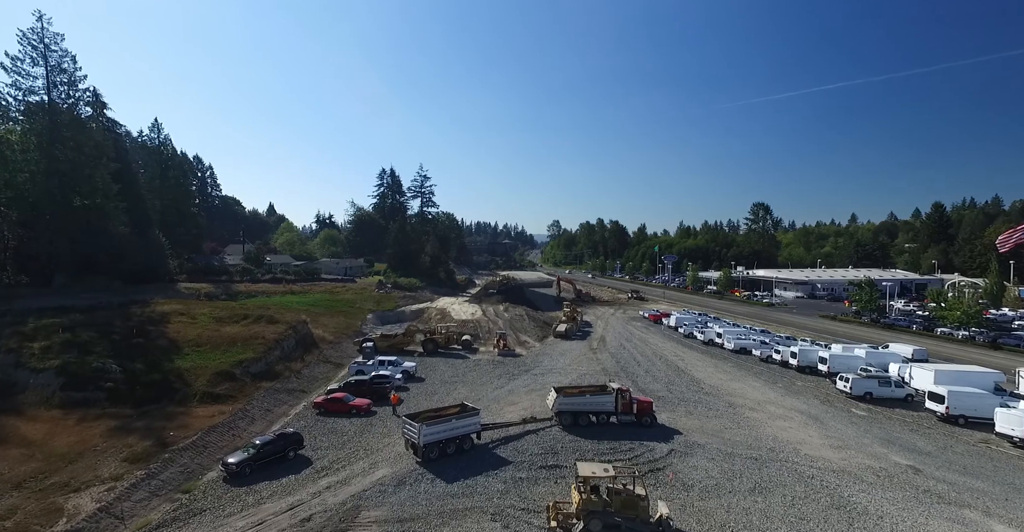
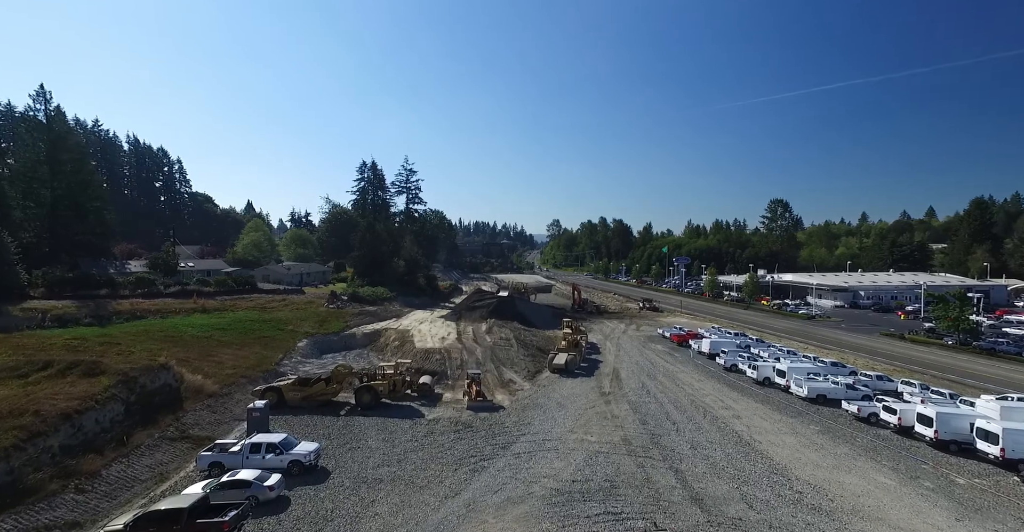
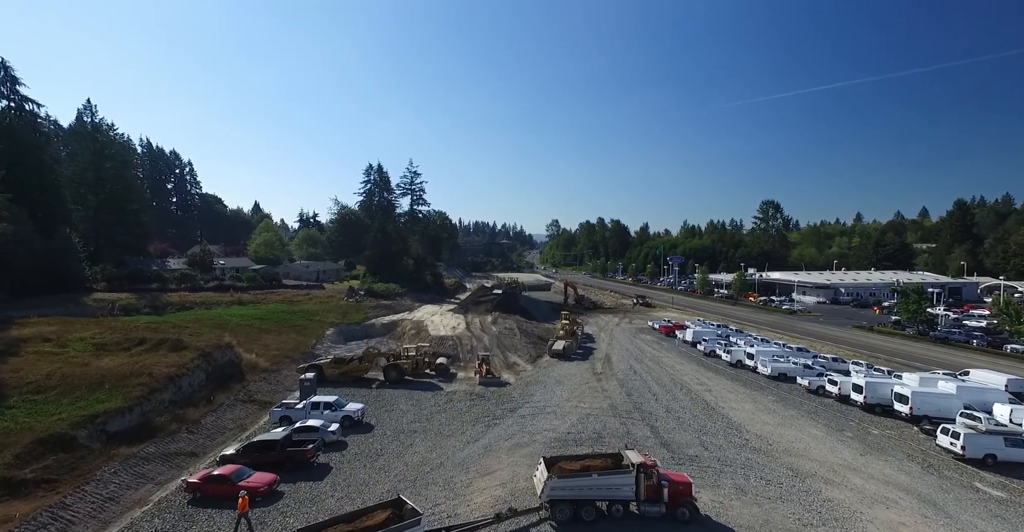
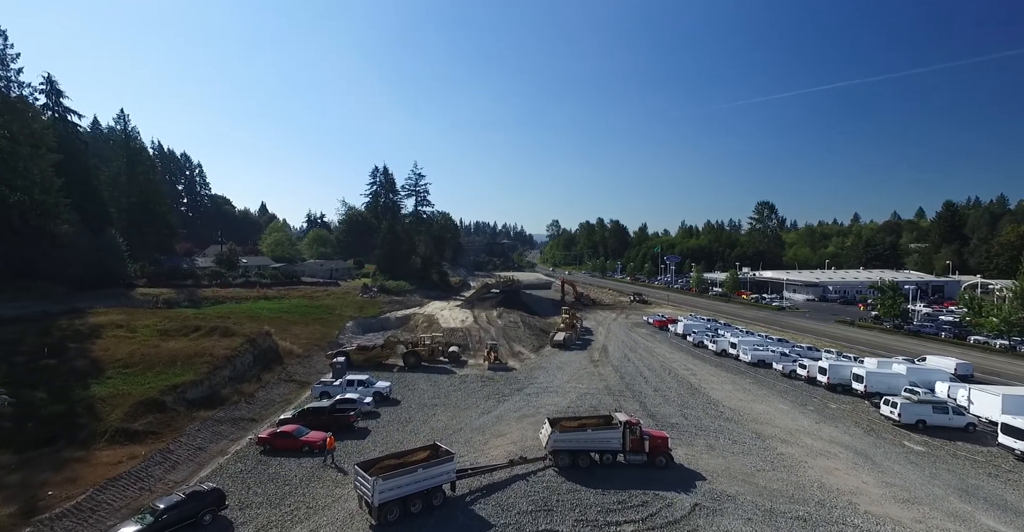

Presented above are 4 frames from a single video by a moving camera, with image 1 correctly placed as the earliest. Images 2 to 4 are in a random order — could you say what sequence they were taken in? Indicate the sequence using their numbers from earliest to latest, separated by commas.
4, 3, 2
